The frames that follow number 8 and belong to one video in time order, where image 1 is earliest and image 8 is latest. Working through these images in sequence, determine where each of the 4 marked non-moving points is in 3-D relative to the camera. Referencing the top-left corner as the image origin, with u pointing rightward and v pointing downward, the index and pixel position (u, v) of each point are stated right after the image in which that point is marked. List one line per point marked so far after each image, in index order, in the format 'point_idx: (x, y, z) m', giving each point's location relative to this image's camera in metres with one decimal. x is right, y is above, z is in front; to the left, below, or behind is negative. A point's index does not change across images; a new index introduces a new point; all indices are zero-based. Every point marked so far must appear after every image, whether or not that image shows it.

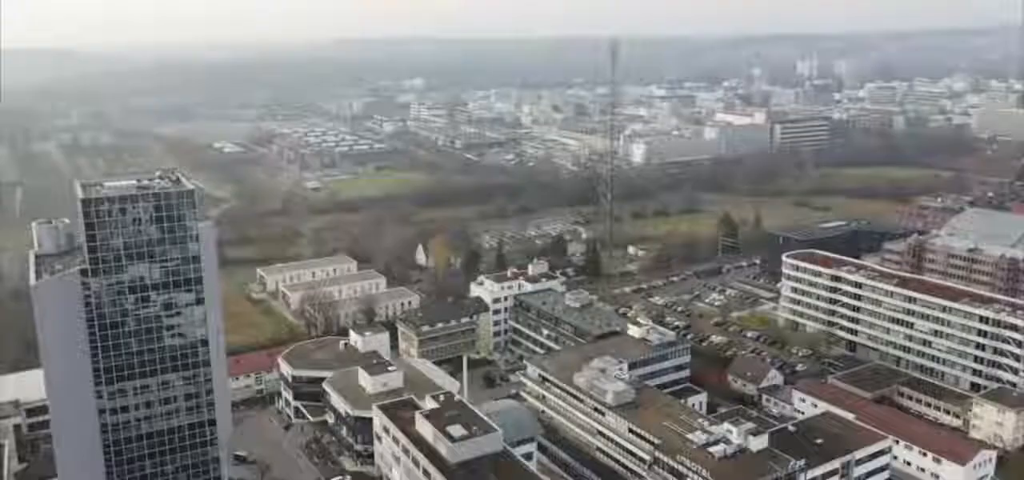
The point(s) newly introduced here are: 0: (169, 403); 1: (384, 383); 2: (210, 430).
0: (-19.2, -9.4, +46.0) m
1: (-9.1, -10.4, +58.8) m
2: (-18.1, -11.1, +46.8) m
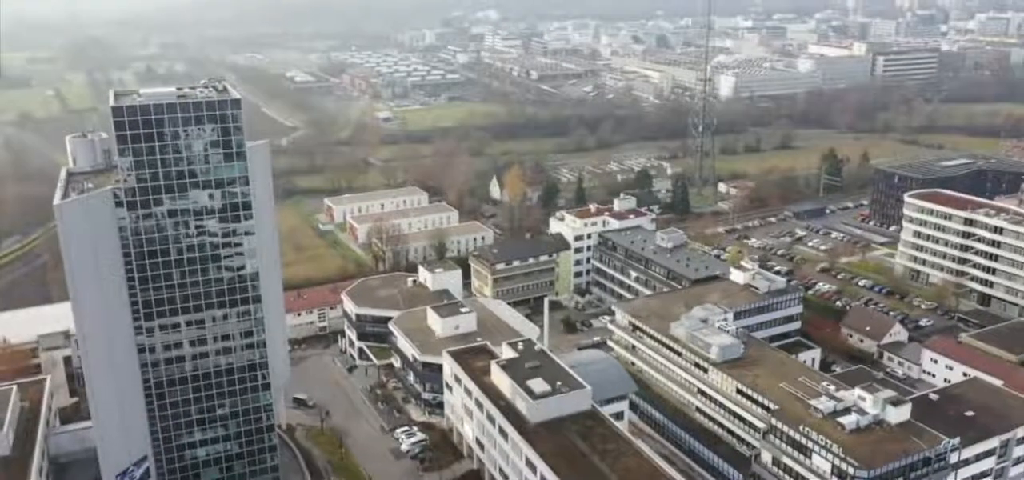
0: (-14.7, -5.4, +40.9) m
1: (-3.6, -5.7, +52.9) m
2: (-13.7, -7.1, +41.7) m
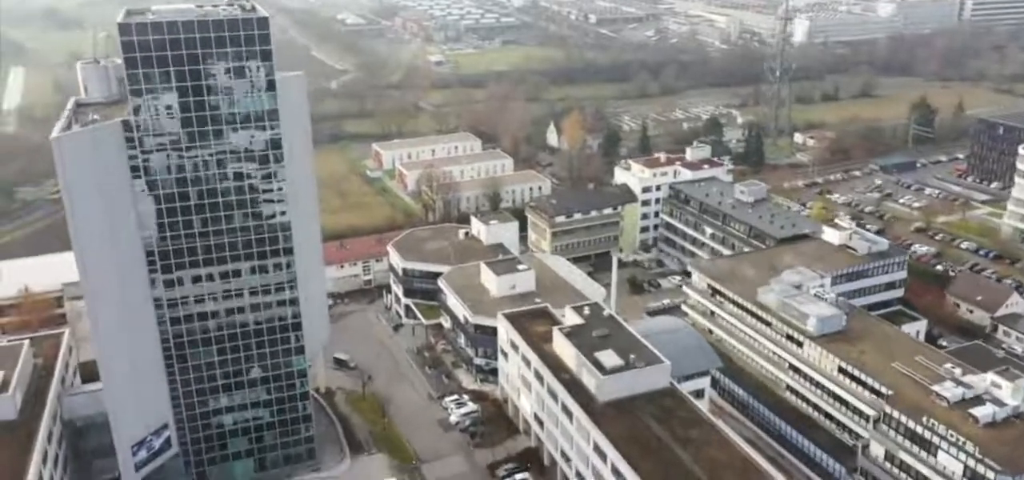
0: (-11.8, -3.0, +36.1) m
1: (0.0, -2.8, +47.5) m
2: (-10.7, -4.6, +37.0) m
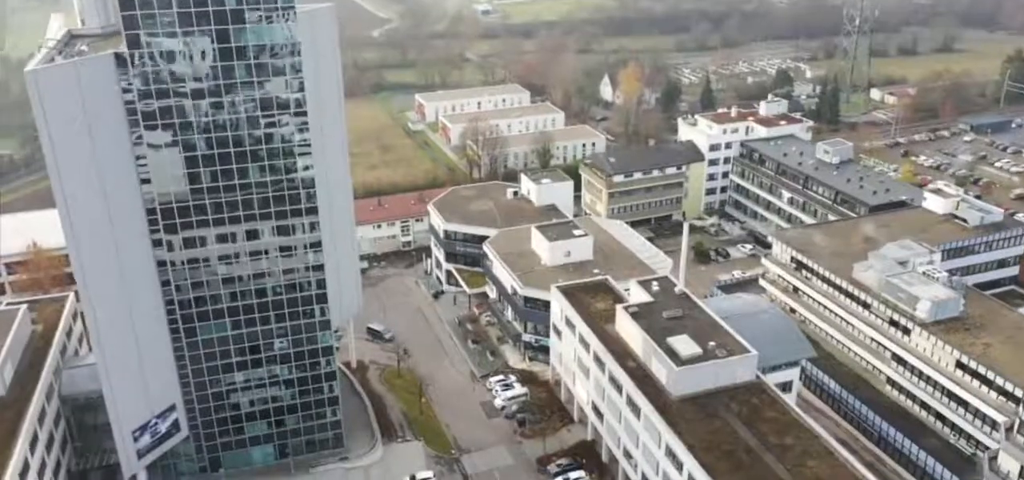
0: (-9.6, -1.3, +31.4) m
1: (+2.8, -0.8, +42.1) m
2: (-8.5, -2.9, +32.3) m
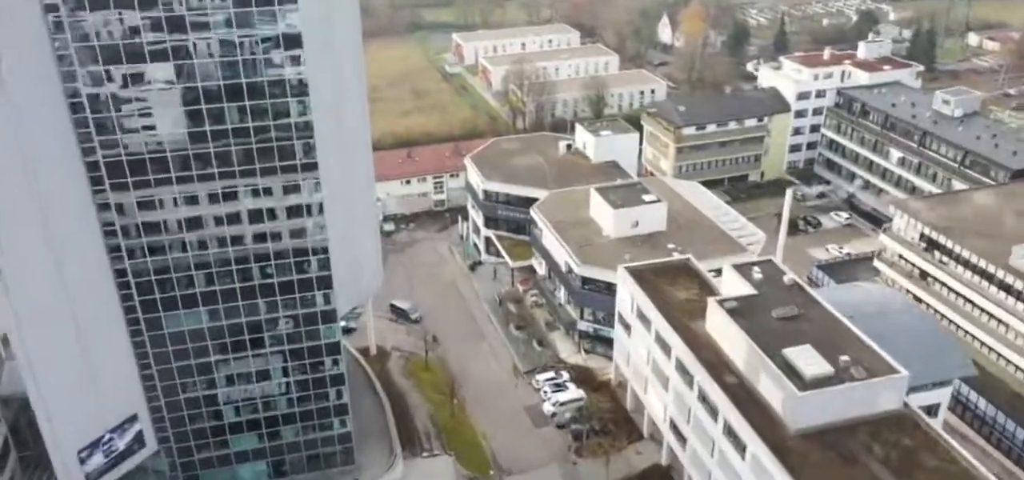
0: (-7.8, -0.3, +24.0) m
1: (+5.1, +0.5, +34.1) m
2: (-6.7, -1.9, +25.0) m
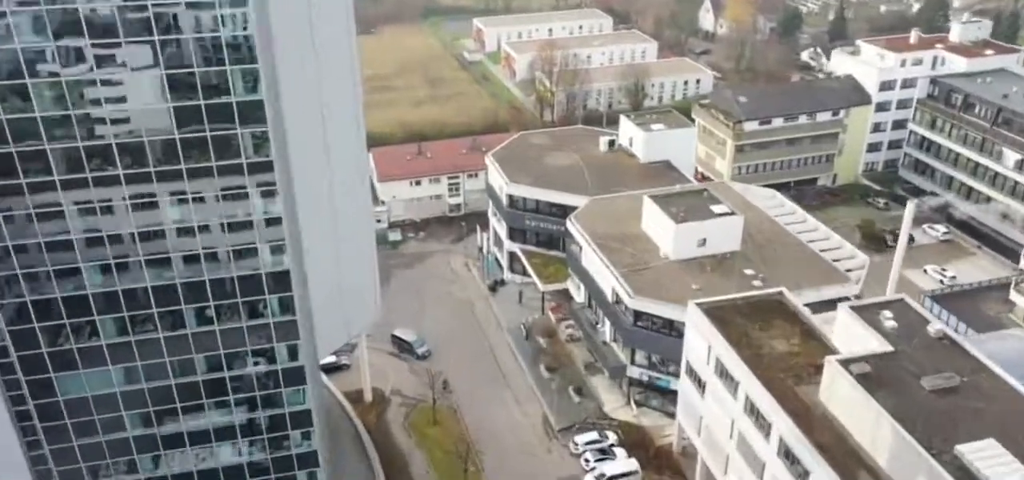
0: (-7.0, -0.9, +16.9) m
1: (+6.1, -0.2, +26.7) m
2: (-5.9, -2.5, +17.9) m
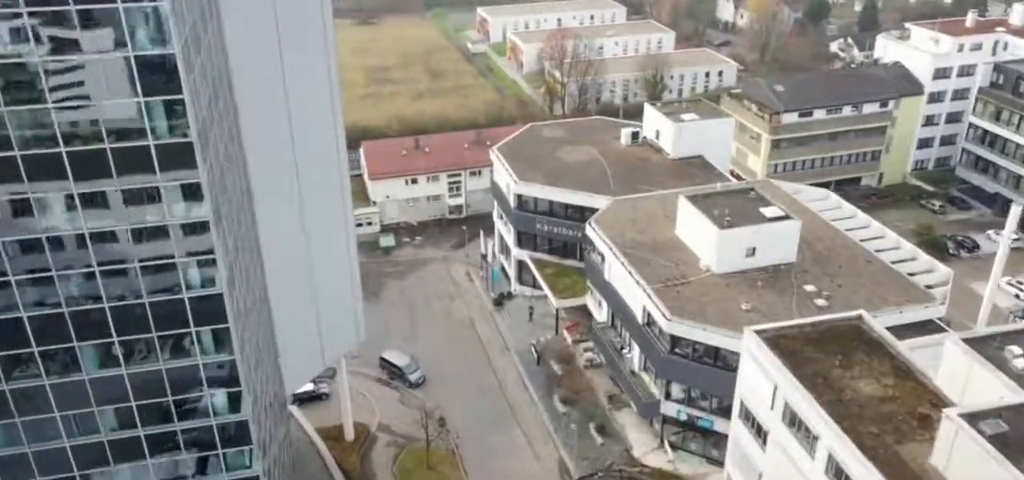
0: (-6.8, -1.1, +12.4) m
1: (+6.4, -0.4, +22.2) m
2: (-5.7, -2.7, +13.4) m
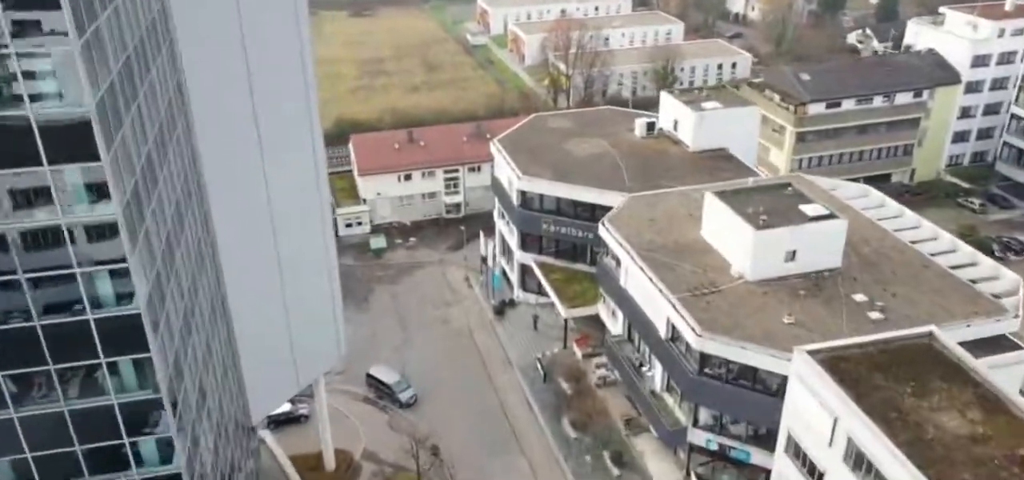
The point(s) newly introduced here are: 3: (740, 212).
0: (-6.7, -1.2, +9.5) m
1: (+6.5, -0.5, +19.3) m
2: (-5.6, -2.7, +10.5) m
3: (+5.5, +0.6, +19.7) m
